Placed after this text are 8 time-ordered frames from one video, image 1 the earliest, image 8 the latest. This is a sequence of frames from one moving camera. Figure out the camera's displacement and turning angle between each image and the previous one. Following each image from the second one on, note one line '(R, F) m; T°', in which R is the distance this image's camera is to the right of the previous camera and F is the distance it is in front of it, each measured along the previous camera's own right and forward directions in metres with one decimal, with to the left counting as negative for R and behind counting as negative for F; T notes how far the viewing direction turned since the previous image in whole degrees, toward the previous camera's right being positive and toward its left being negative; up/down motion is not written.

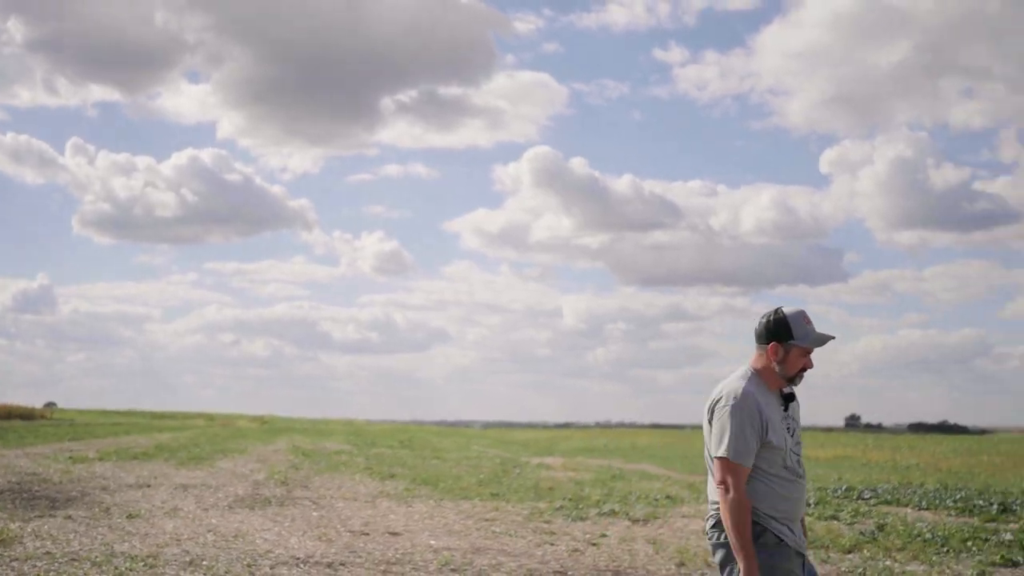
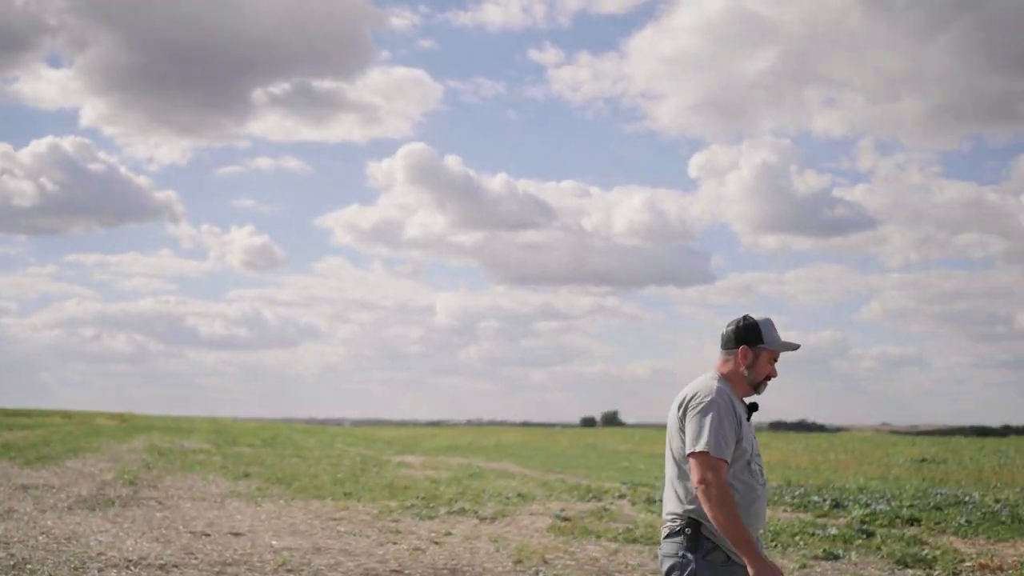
(+0.8, 0.0) m; +6°
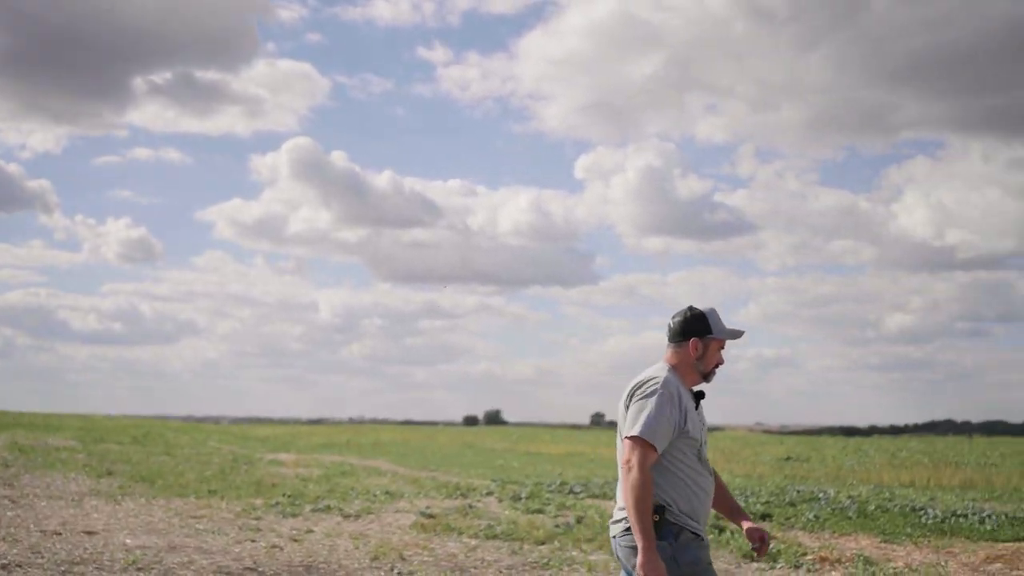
(+0.6, -0.1) m; +5°
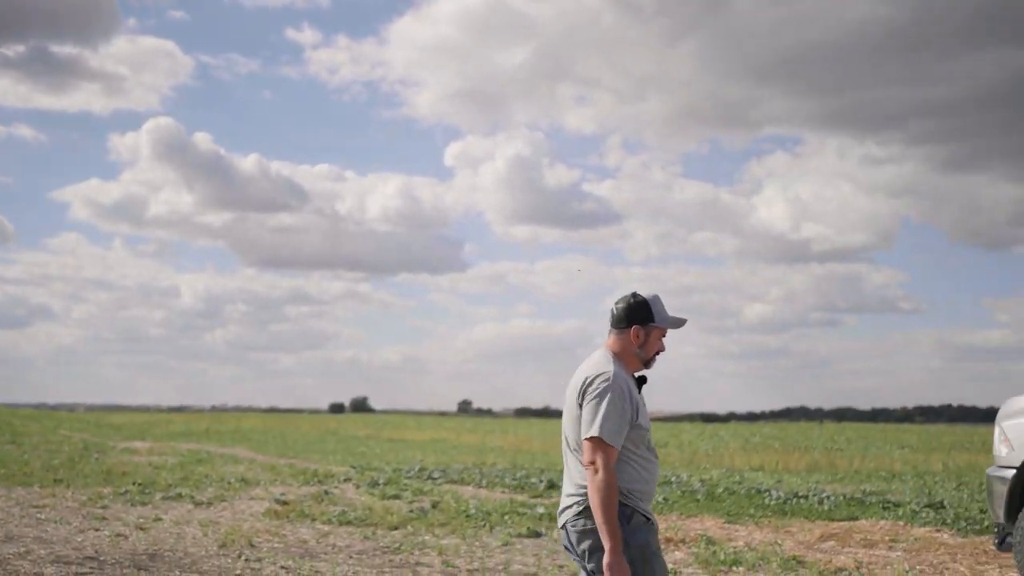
(+0.3, -0.2) m; +7°
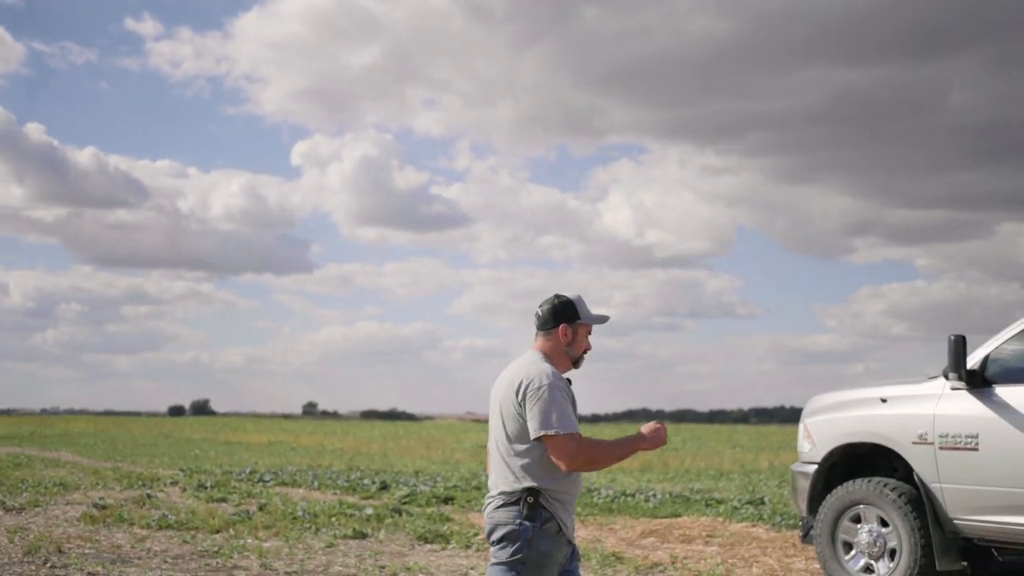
(+0.3, -0.1) m; +9°
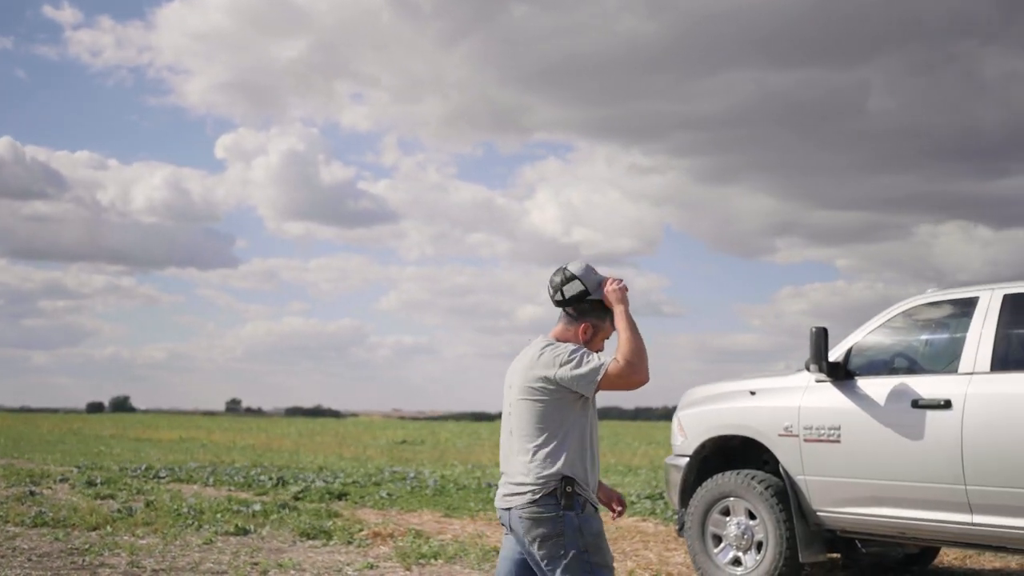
(+0.5, +0.1) m; +4°
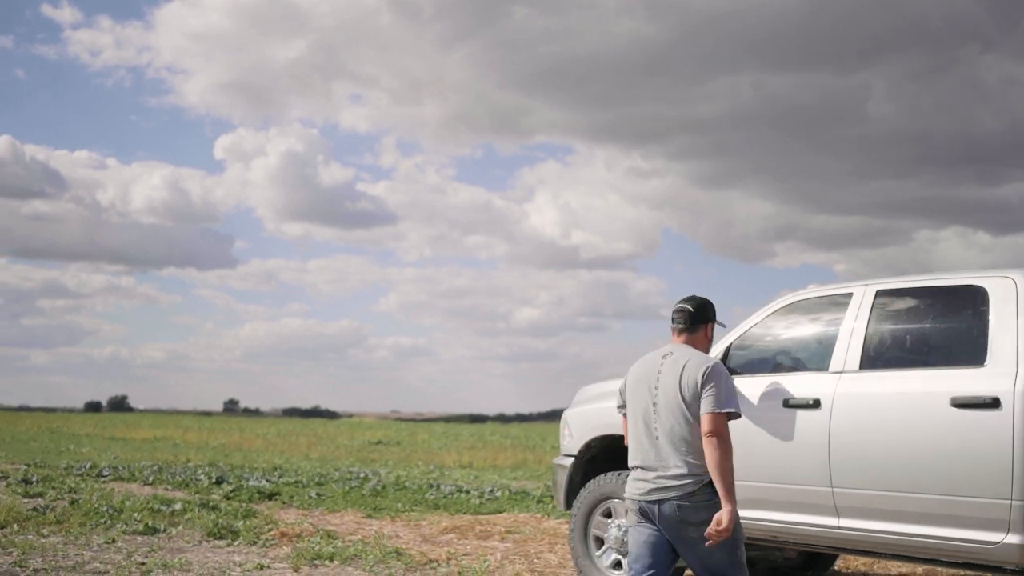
(+1.1, +0.2) m; 0°
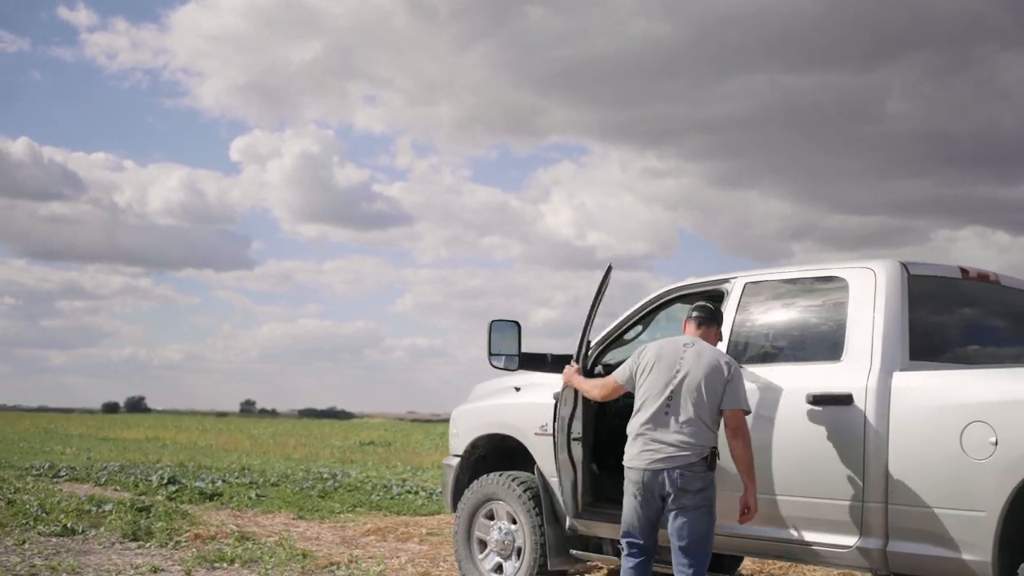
(+1.1, +0.3) m; -1°
